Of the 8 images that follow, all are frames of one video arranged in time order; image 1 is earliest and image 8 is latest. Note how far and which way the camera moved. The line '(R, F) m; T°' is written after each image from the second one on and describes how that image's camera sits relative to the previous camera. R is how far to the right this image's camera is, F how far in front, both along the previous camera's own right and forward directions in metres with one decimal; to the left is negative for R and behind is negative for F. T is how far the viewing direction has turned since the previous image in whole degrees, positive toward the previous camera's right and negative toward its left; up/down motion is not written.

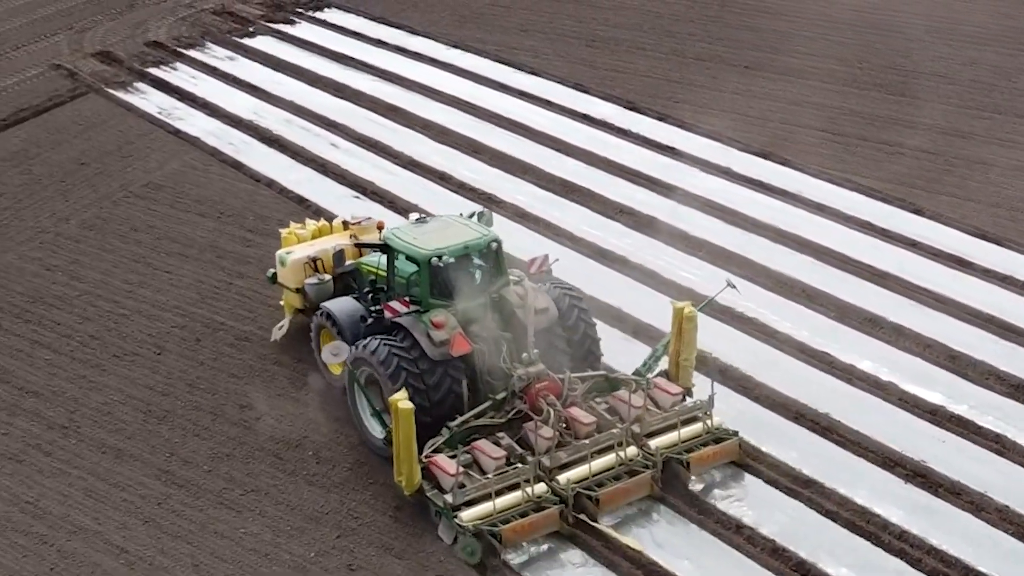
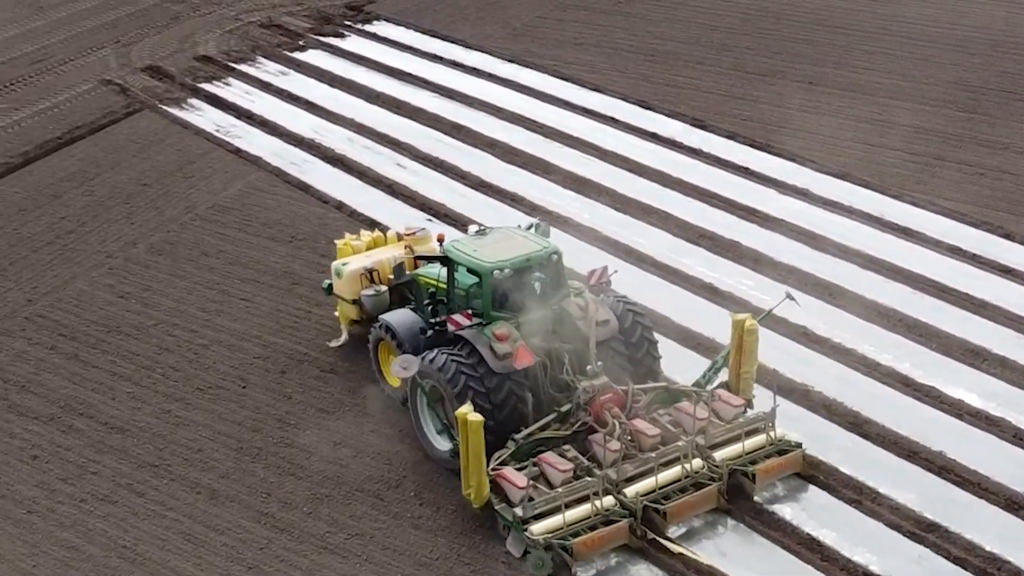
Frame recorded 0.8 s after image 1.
(-0.5, +0.2) m; 0°
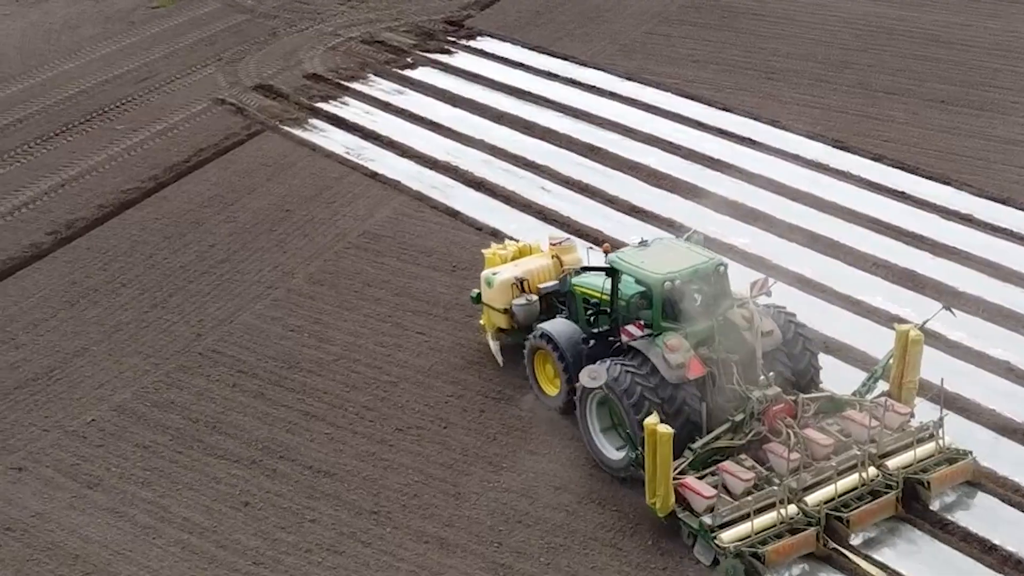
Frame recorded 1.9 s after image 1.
(-1.2, +0.2) m; 0°
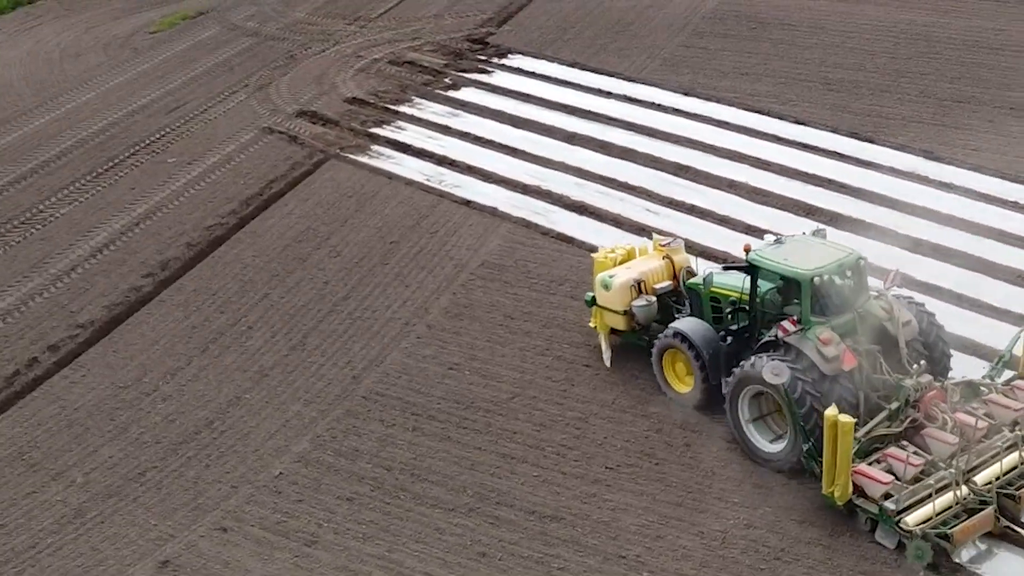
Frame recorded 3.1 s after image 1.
(-1.9, +0.2) m; +5°
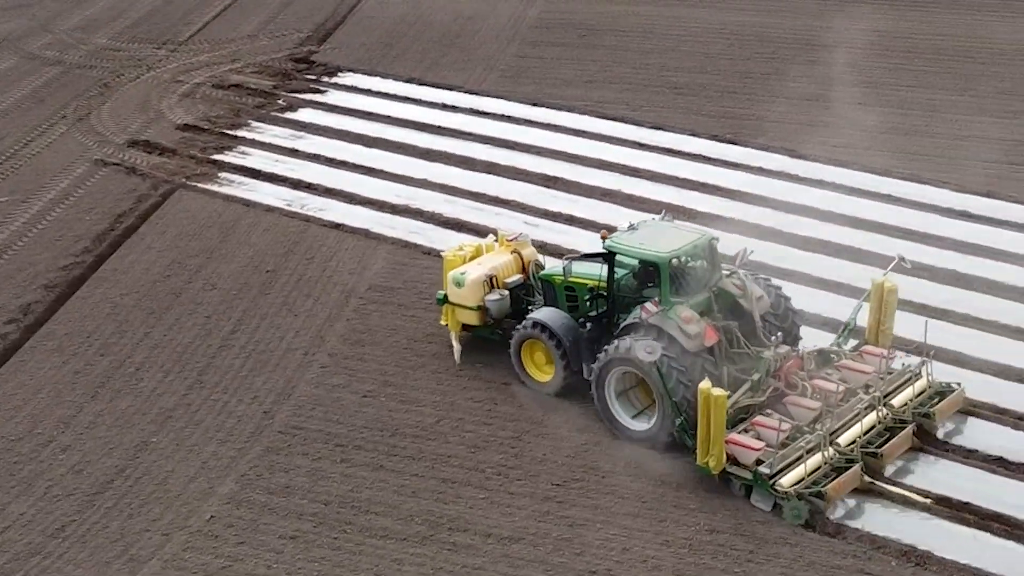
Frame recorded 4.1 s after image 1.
(-1.0, +0.2) m; +9°
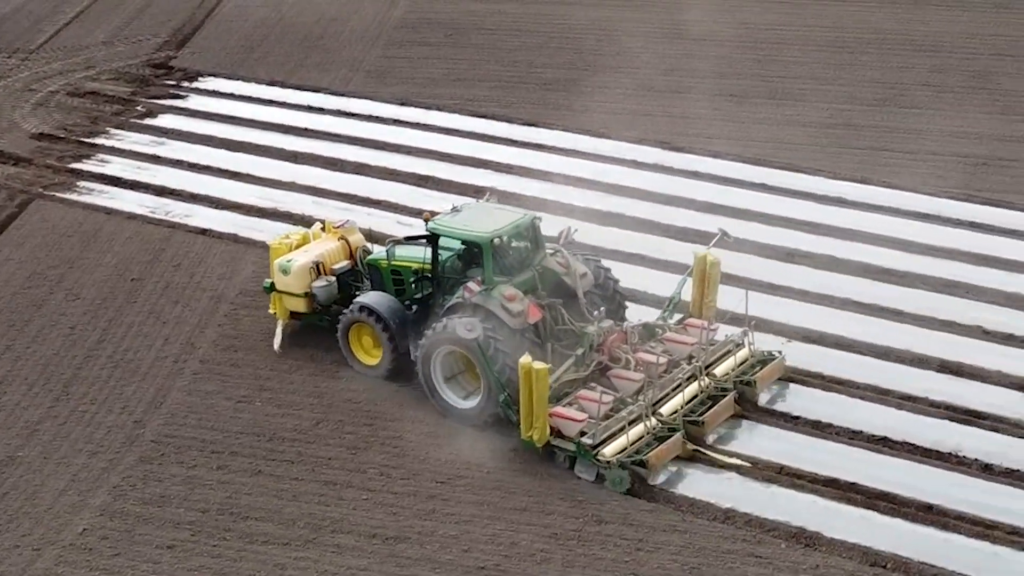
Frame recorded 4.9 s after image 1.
(-0.1, +0.2) m; +5°
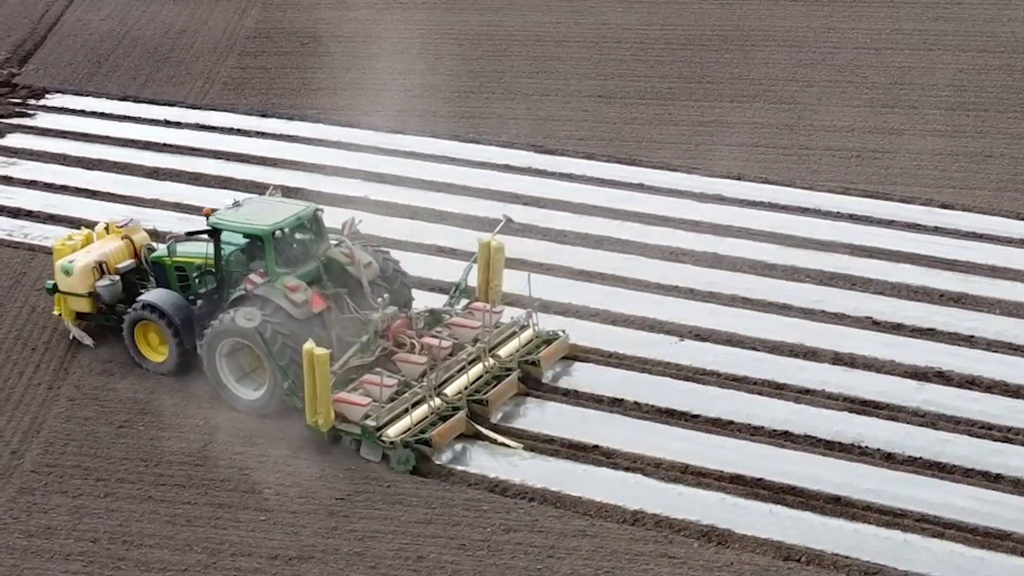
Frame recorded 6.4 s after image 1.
(-0.3, +0.2) m; +6°
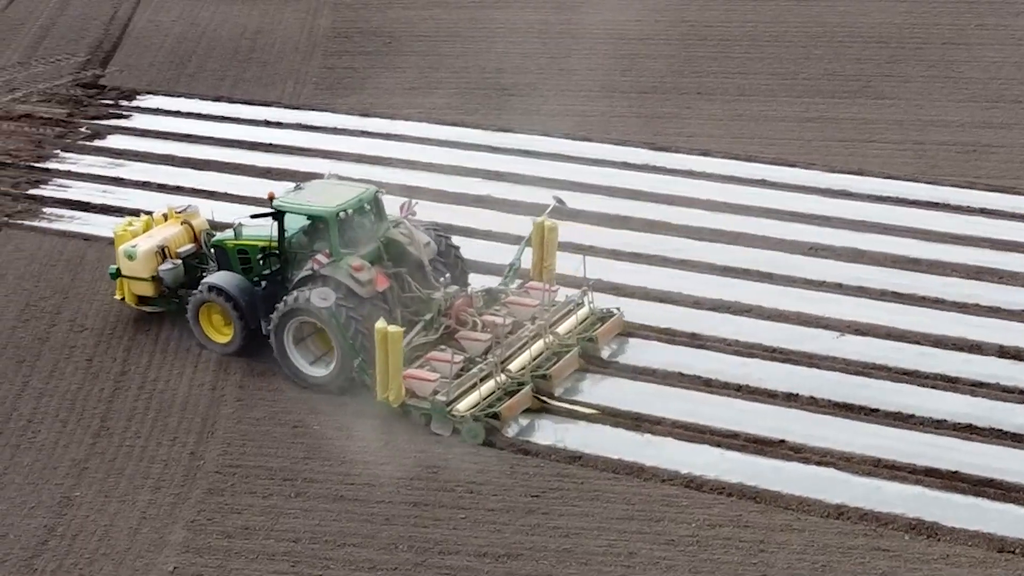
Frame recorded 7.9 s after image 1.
(-1.1, -0.1) m; +1°
